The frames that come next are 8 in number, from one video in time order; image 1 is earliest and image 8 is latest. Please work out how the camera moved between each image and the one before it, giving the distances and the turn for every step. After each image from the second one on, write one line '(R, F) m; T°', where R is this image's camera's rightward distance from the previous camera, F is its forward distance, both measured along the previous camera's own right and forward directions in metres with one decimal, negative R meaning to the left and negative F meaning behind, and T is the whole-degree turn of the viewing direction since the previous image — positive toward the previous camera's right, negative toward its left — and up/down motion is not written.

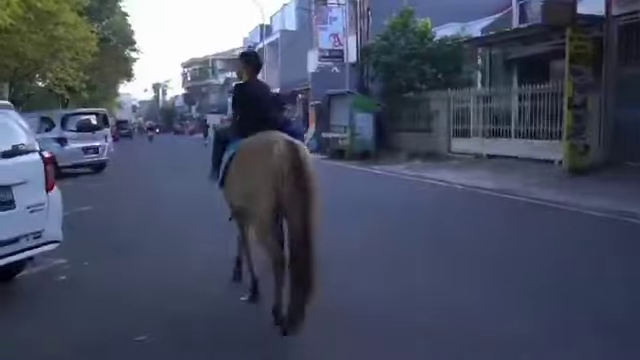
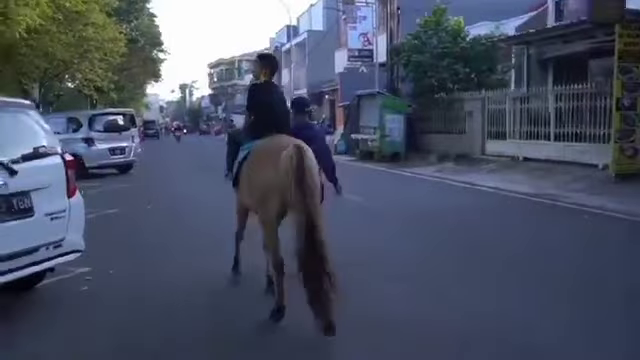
(-0.1, +0.5) m; -2°
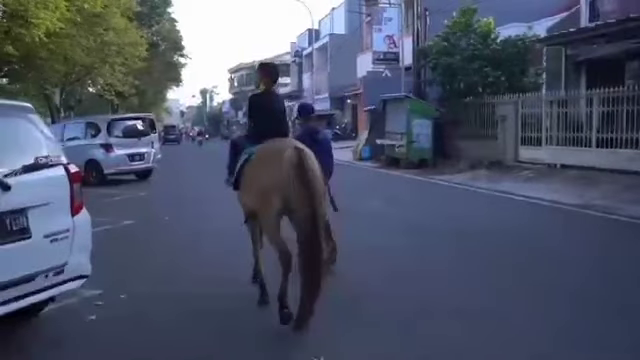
(-0.1, +0.8) m; -1°
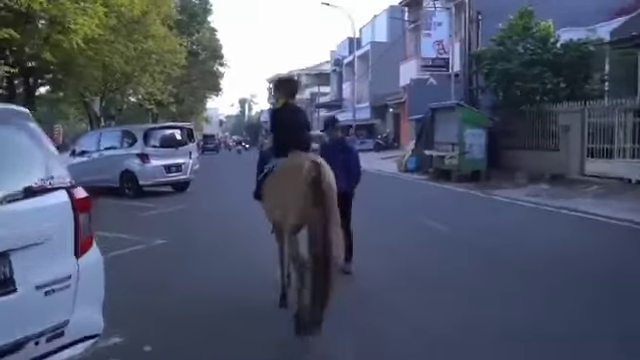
(-0.2, +1.4) m; -2°
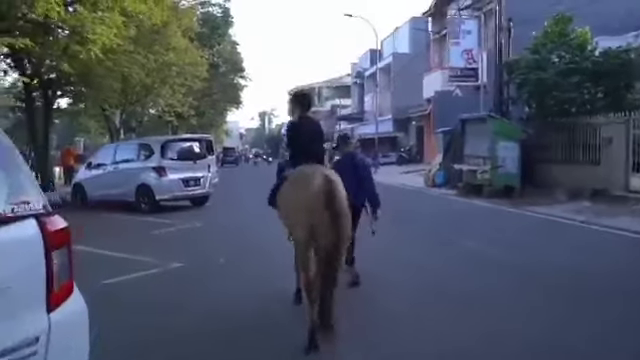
(-0.1, +1.1) m; -1°
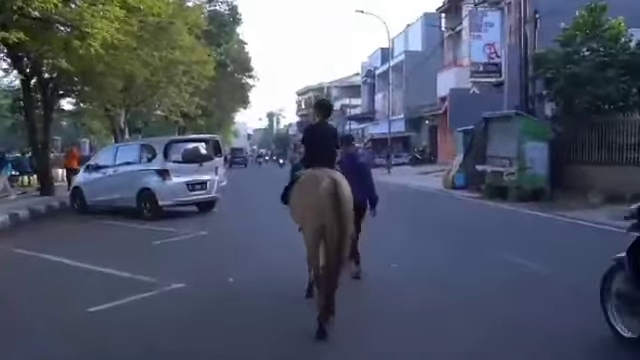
(-0.2, +1.5) m; -1°
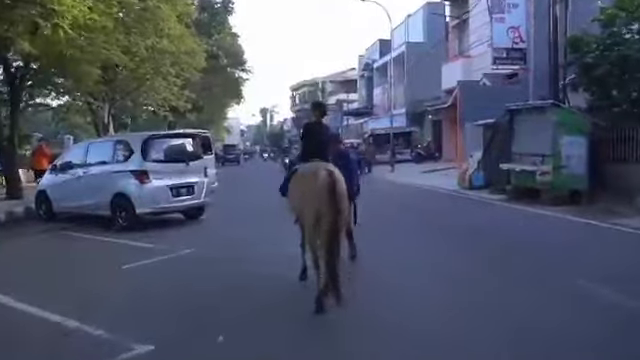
(-0.3, +2.9) m; 0°
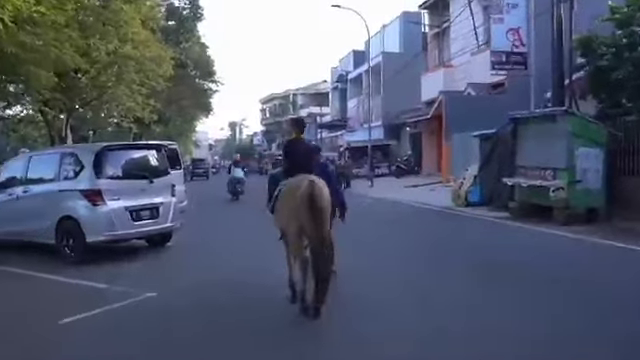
(-0.3, +2.4) m; +2°
